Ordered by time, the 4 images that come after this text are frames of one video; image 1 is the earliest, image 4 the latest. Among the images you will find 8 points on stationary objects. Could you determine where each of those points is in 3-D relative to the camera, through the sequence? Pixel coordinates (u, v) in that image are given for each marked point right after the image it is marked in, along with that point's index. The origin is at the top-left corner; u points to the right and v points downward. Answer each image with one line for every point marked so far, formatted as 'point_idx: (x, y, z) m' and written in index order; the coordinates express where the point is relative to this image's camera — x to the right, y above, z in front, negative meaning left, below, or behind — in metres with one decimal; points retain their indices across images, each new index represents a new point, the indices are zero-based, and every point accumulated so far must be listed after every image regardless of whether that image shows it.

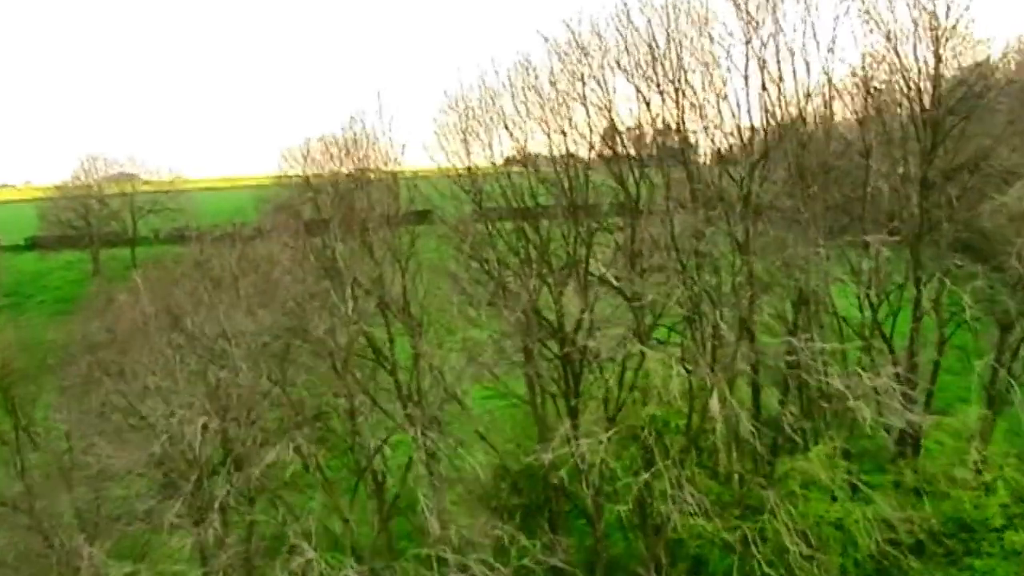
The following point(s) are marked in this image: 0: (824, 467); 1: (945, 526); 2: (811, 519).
0: (+5.3, -2.7, +12.4) m
1: (+7.3, -3.8, +13.2) m
2: (+5.2, -3.6, +12.5) m
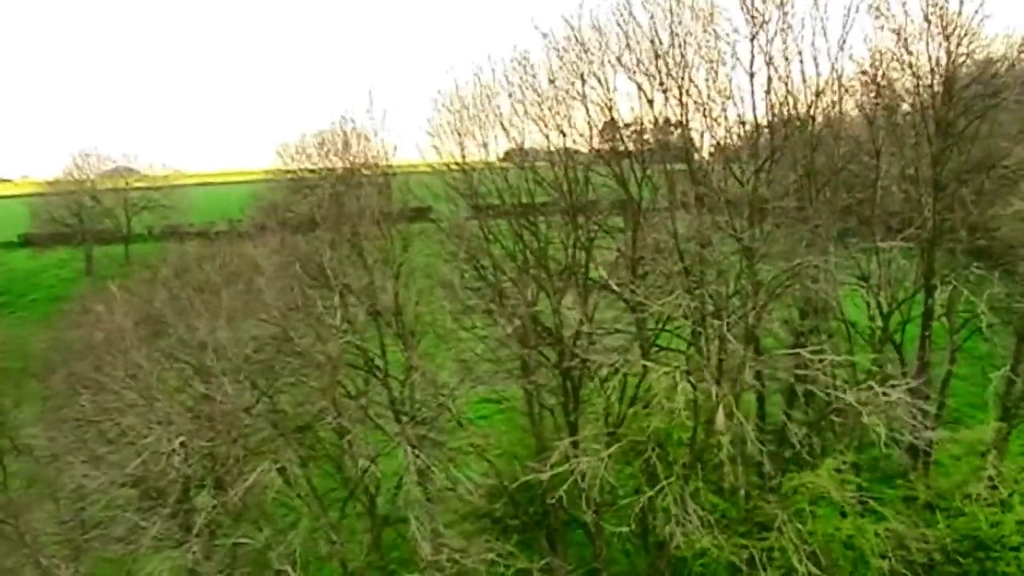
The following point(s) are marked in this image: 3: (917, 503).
0: (+4.8, -2.9, +12.3) m
1: (+6.9, -4.0, +12.7) m
2: (+4.7, -3.8, +12.4) m
3: (+6.4, -3.4, +13.0) m
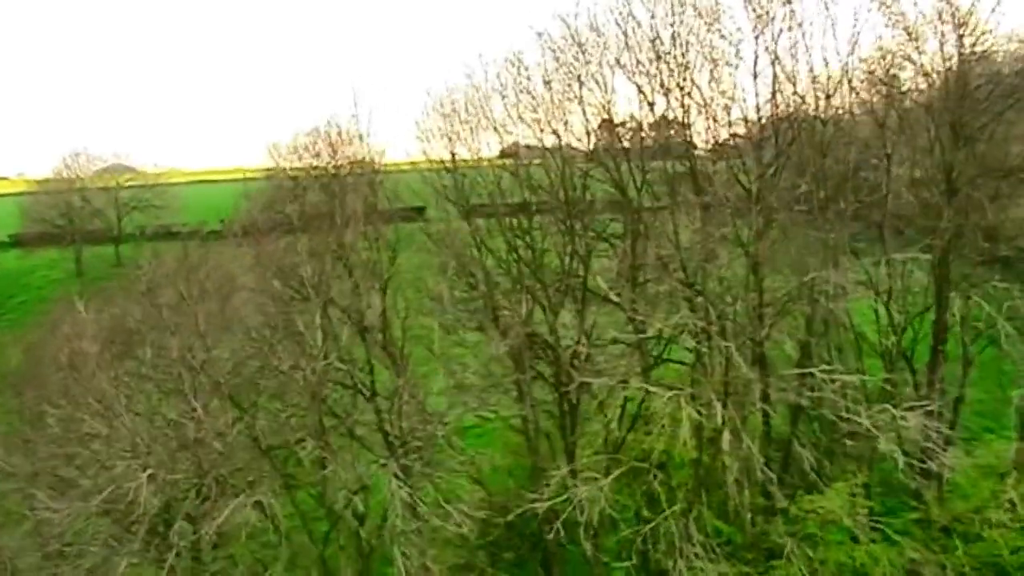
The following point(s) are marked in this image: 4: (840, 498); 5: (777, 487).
0: (+4.7, -3.1, +11.6) m
1: (+6.9, -4.1, +12.1) m
2: (+4.6, -4.0, +11.8) m
3: (+6.3, -3.6, +12.3) m
4: (+4.7, -3.0, +11.8) m
5: (+3.8, -2.9, +11.8) m
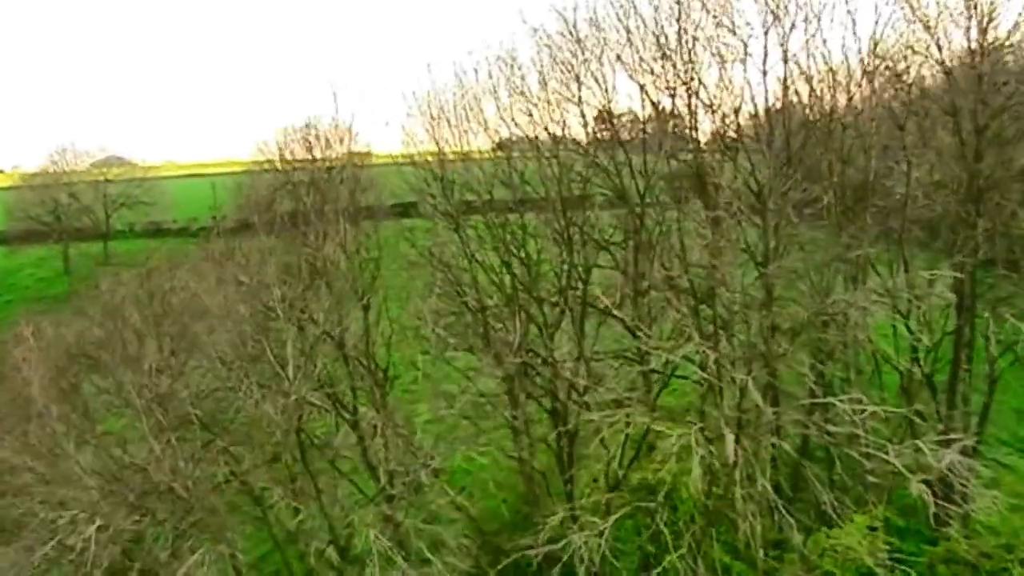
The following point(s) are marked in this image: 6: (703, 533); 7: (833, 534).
0: (+4.6, -3.4, +10.7) m
1: (+6.8, -4.4, +11.2) m
2: (+4.5, -4.3, +10.9) m
3: (+6.2, -3.8, +11.4) m
4: (+4.6, -3.3, +10.9) m
5: (+3.7, -3.1, +10.9) m
6: (+2.7, -3.4, +11.4) m
7: (+4.3, -3.3, +11.0) m
